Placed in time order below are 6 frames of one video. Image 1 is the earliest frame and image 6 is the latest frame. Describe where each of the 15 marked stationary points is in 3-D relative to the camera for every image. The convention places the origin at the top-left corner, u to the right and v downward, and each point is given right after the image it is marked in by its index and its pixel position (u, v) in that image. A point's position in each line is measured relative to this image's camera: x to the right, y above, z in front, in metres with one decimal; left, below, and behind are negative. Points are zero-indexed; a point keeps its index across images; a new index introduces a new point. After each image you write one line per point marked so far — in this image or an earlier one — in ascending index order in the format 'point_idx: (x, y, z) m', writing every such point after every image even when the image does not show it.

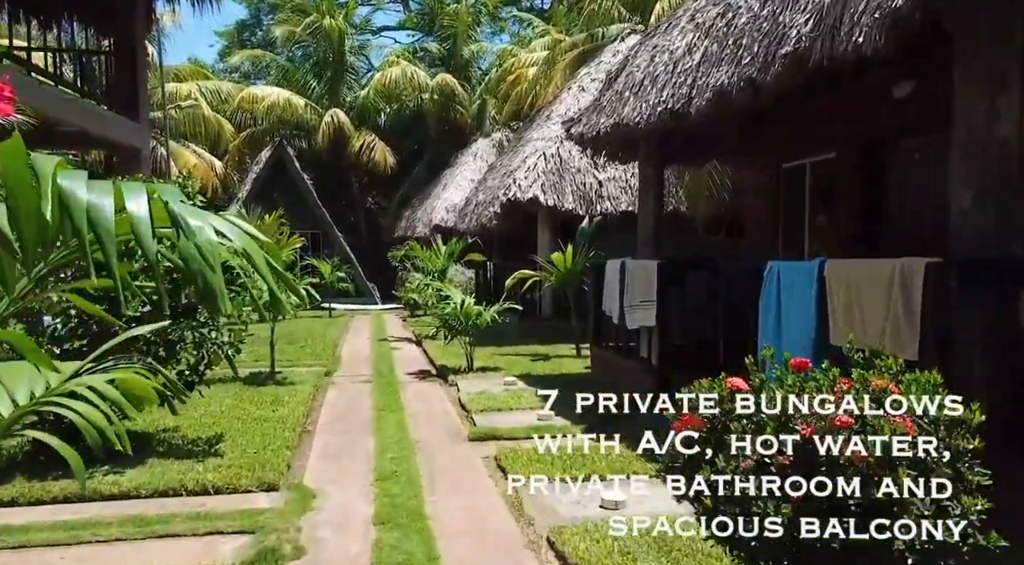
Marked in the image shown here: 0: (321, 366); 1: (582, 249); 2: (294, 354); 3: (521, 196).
0: (-2.3, -1.0, +9.2) m
1: (+1.0, +0.4, +10.0) m
2: (-3.0, -1.0, +10.5) m
3: (+0.2, +1.3, +11.7) m
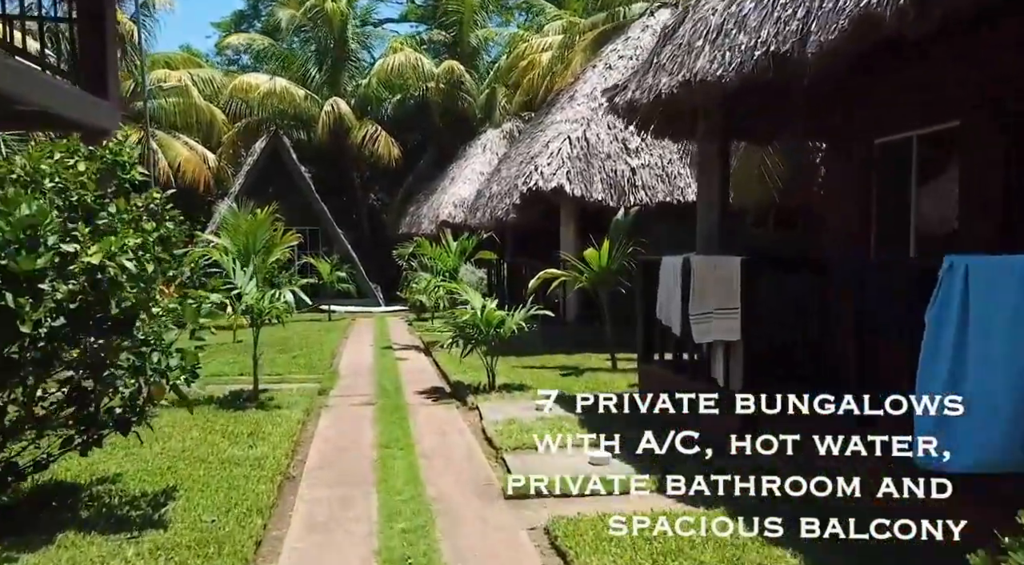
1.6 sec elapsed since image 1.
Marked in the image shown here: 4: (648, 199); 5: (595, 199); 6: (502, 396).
0: (-2.0, -1.0, +7.9) m
1: (+1.2, +0.4, +8.6) m
2: (-2.7, -1.0, +9.2) m
3: (+0.5, +1.3, +10.3) m
4: (+1.9, +1.2, +10.6) m
5: (+1.1, +1.2, +10.5) m
6: (-0.1, -1.0, +6.9) m
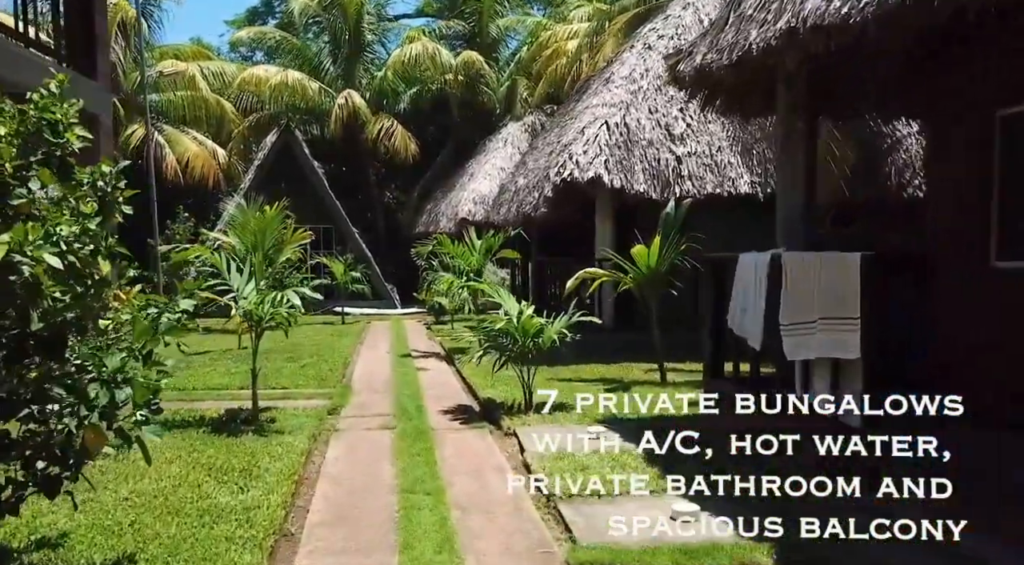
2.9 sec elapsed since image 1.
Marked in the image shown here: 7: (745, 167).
0: (-1.7, -1.0, +6.9) m
1: (+1.6, +0.4, +7.6) m
2: (-2.4, -1.0, +8.2) m
3: (+0.8, +1.3, +9.3) m
4: (+2.3, +1.2, +9.6) m
5: (+1.5, +1.1, +9.5) m
6: (+0.2, -1.0, +5.9) m
7: (+3.0, +1.5, +9.7) m
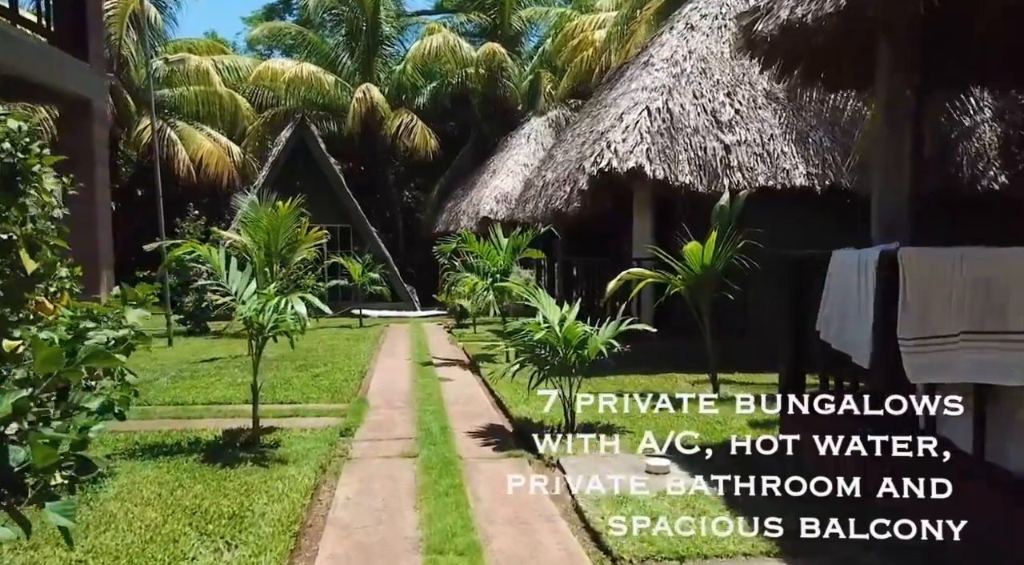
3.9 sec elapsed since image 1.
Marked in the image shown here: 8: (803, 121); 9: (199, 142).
0: (-1.4, -1.1, +6.1) m
1: (+1.9, +0.4, +6.7) m
2: (-2.0, -1.0, +7.4) m
3: (+1.2, +1.3, +8.4) m
4: (+2.7, +1.2, +8.7) m
5: (+1.9, +1.1, +8.6) m
6: (+0.5, -1.1, +5.0) m
7: (+3.3, +1.4, +8.8) m
8: (+3.5, +1.9, +9.1) m
9: (-8.1, +3.6, +19.7) m
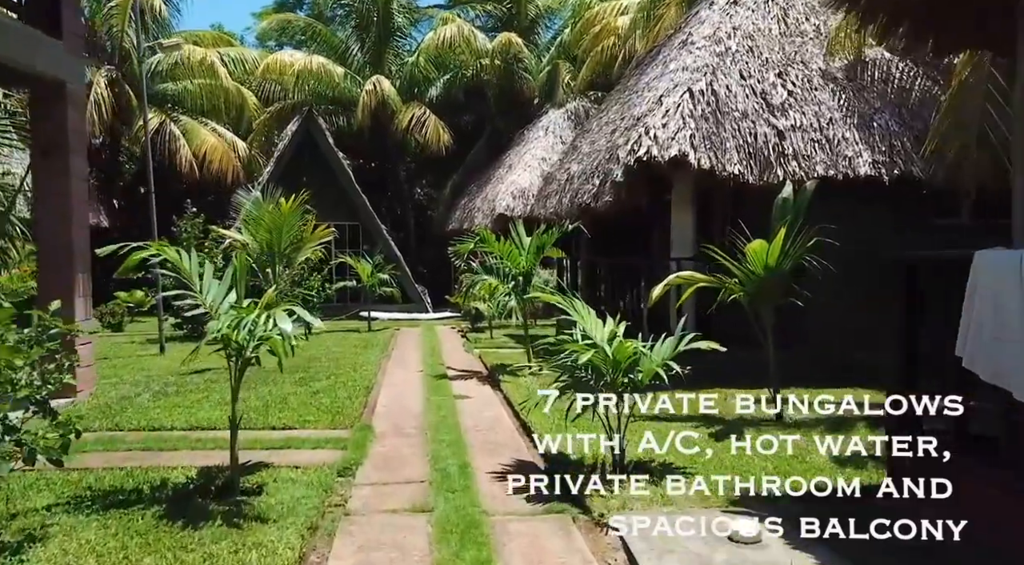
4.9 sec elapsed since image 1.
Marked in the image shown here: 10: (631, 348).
0: (-1.2, -1.1, +5.1) m
1: (+2.1, +0.4, +5.7) m
2: (-1.8, -1.1, +6.5) m
3: (+1.4, +1.3, +7.4) m
4: (+2.9, +1.1, +7.6) m
5: (+2.1, +1.1, +7.6) m
6: (+0.7, -1.1, +4.0) m
7: (+3.6, +1.4, +7.8) m
8: (+3.7, +1.9, +8.1) m
9: (-7.6, +3.6, +18.9) m
10: (+0.7, -0.4, +4.4) m
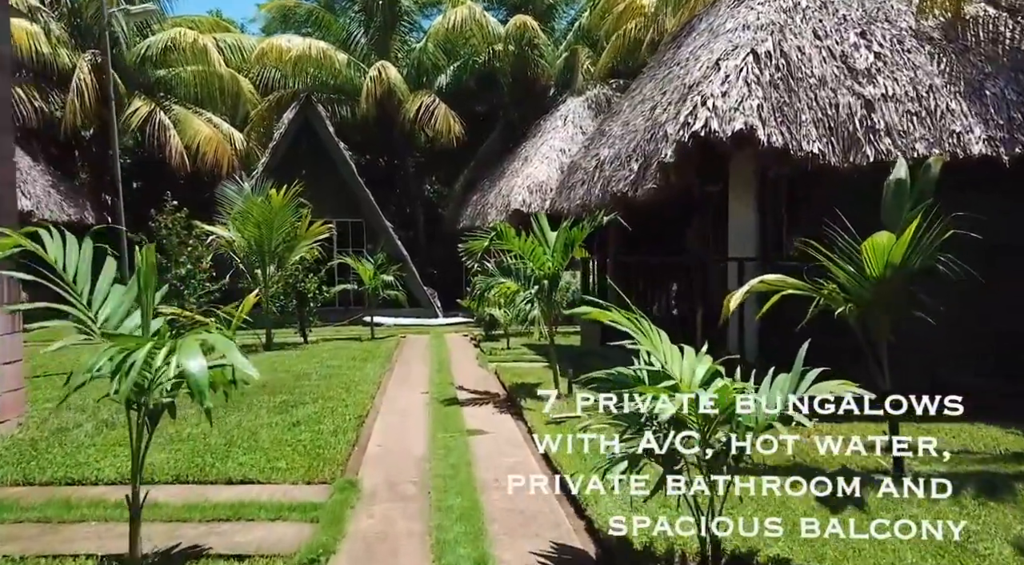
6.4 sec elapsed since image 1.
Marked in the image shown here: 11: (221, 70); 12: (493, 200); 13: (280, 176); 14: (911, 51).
0: (-1.0, -1.1, +3.7) m
1: (+2.3, +0.3, +4.2) m
2: (-1.6, -1.1, +5.1) m
3: (+1.6, +1.2, +6.0) m
4: (+3.1, +1.1, +6.2) m
5: (+2.3, +1.0, +6.1) m
6: (+0.9, -1.1, +2.6) m
7: (+3.8, +1.4, +6.3) m
8: (+3.9, +1.8, +6.6) m
9: (-7.3, +3.6, +17.5) m
10: (+0.8, -0.4, +2.9) m
11: (-6.9, +5.0, +18.0) m
12: (-0.4, +1.7, +16.3) m
13: (-4.9, +2.3, +16.3) m
14: (+3.5, +2.0, +6.7) m
